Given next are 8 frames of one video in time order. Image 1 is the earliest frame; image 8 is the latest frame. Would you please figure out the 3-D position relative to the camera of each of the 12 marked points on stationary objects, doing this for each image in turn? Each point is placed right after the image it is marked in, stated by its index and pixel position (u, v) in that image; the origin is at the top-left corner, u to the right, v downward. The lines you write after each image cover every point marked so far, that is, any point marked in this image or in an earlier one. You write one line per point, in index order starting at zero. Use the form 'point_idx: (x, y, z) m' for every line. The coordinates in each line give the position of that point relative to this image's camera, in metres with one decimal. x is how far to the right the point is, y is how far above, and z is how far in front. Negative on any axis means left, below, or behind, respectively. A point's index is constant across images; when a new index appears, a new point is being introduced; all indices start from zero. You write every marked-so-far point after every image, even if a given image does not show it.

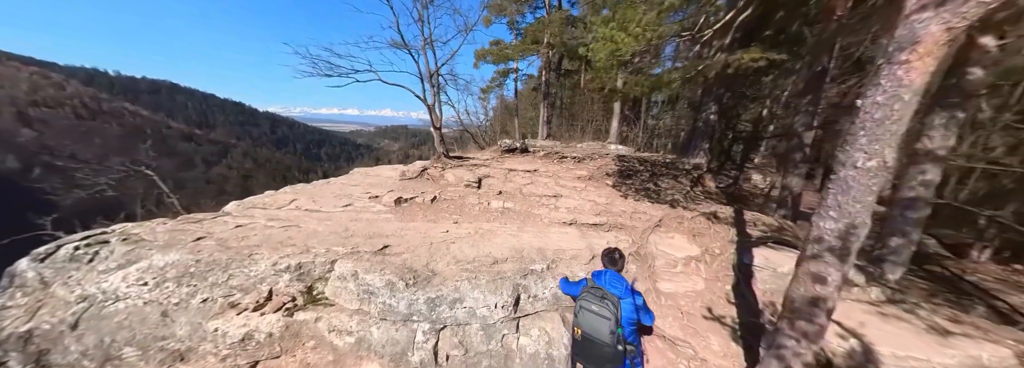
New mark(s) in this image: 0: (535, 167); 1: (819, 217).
0: (+0.6, +0.5, +6.4) m
1: (+1.6, -0.2, +1.2) m
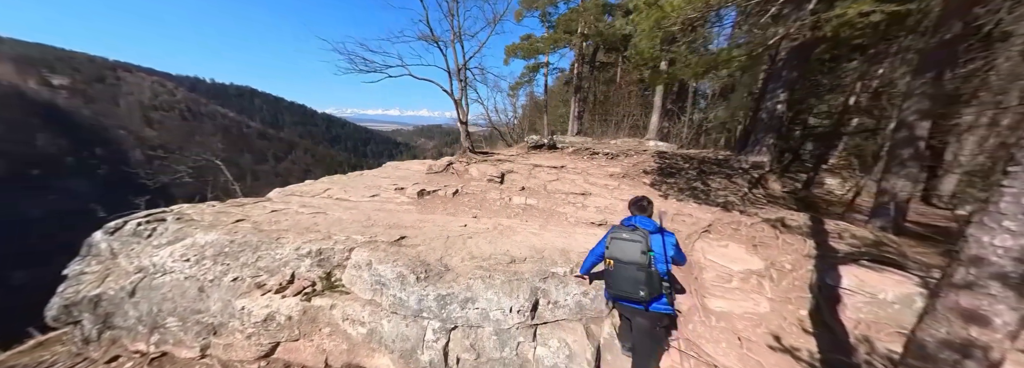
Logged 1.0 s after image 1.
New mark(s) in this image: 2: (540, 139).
0: (+1.3, +0.5, +6.1) m
1: (+1.6, -0.1, +0.8) m
2: (+1.1, +1.9, +9.5) m
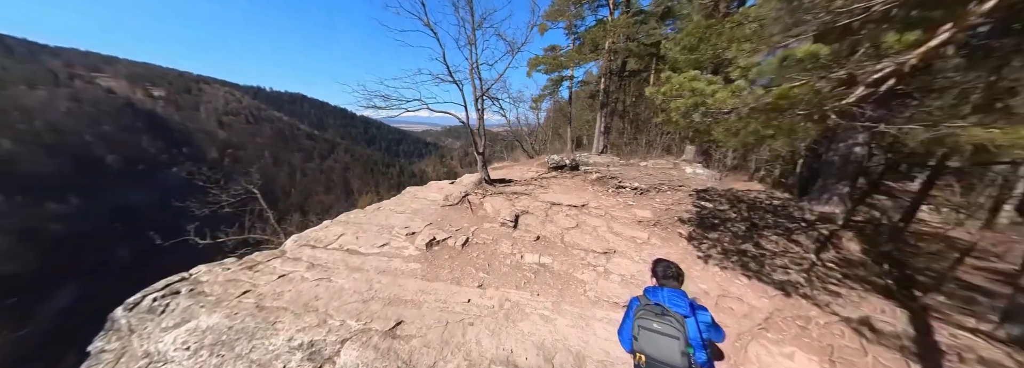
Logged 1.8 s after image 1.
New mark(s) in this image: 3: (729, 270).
0: (+1.7, -0.4, +5.6) m
1: (+1.5, -1.0, +0.3) m
2: (+1.9, +1.0, +9.0) m
3: (+3.0, -1.2, +3.2) m
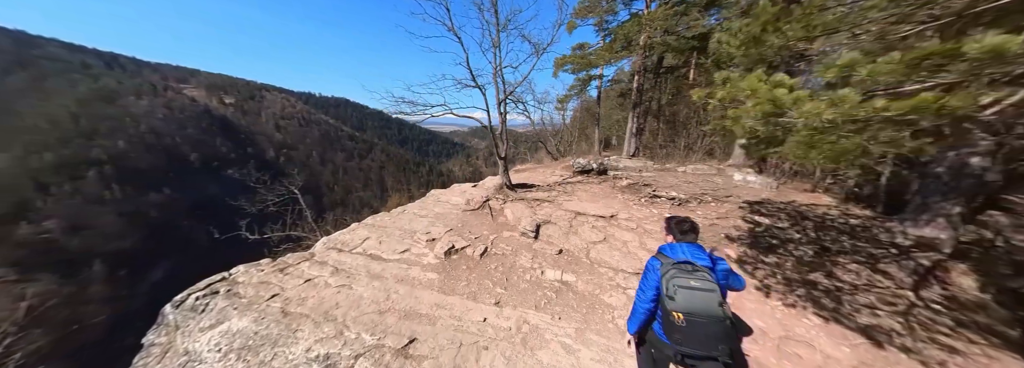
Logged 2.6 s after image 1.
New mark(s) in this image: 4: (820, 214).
0: (+2.2, -0.5, +5.2) m
1: (+1.4, -1.2, -0.1) m
2: (+2.7, +0.8, +8.5) m
3: (+3.2, -1.4, +2.7) m
4: (+5.5, -0.5, +4.2) m
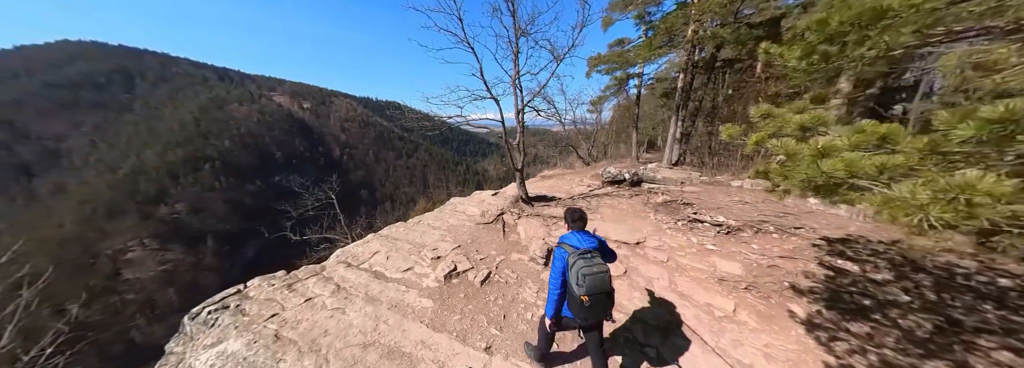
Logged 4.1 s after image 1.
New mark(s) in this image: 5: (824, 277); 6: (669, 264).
0: (+2.4, -0.9, +4.4) m
1: (+0.9, -1.6, -0.6) m
2: (+3.5, +0.4, +7.7) m
3: (+3.1, -1.8, +1.9) m
4: (+5.5, -1.0, +3.0) m
5: (+4.1, -1.2, +3.1) m
6: (+2.5, -1.2, +3.6) m
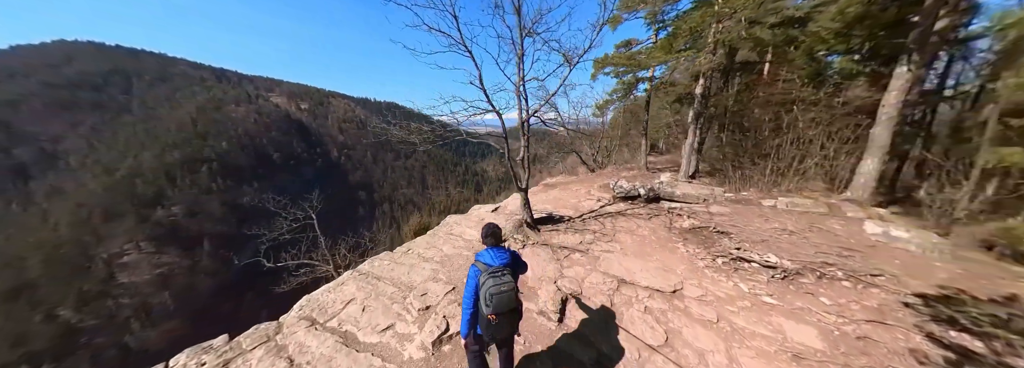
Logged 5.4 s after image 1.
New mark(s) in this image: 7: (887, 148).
0: (+2.5, -1.4, +3.6) m
1: (+1.0, -2.1, -1.4) m
2: (+3.5, -0.1, +6.9) m
3: (+3.2, -2.3, +1.1) m
4: (+5.6, -1.5, +2.2) m
5: (+4.1, -1.7, +2.3) m
6: (+2.6, -1.7, +2.8) m
7: (+8.3, +0.8, +5.2) m
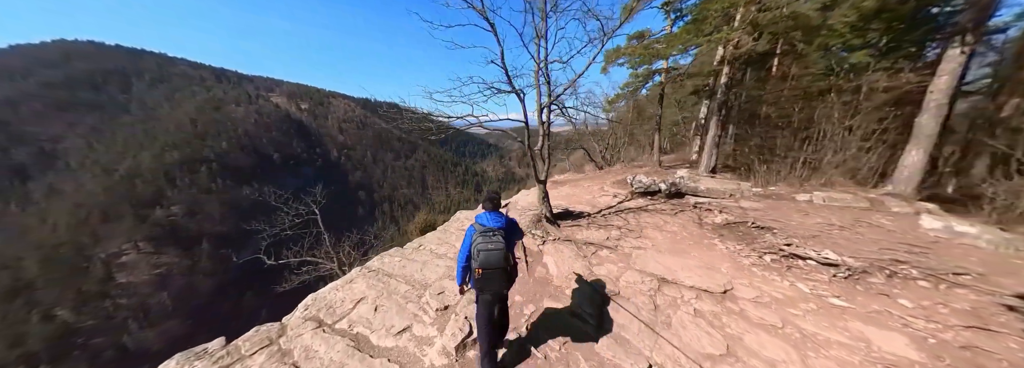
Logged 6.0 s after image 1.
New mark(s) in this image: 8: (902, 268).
0: (+2.9, -1.3, +3.3) m
1: (+1.4, -1.9, -1.8) m
2: (+3.9, 0.0, +6.5) m
3: (+3.5, -2.1, +0.7) m
4: (+6.0, -1.3, +1.9) m
5: (+4.5, -1.5, +1.9) m
6: (+3.0, -1.6, +2.4) m
7: (+8.7, +1.0, +4.8) m
8: (+4.9, -1.0, +3.0) m
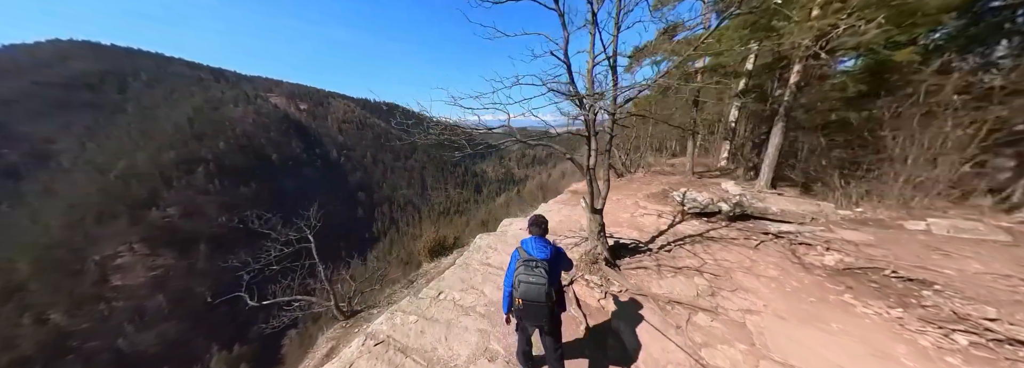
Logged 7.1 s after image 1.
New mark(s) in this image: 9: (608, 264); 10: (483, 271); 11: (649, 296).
0: (+3.6, -1.7, +2.1) m
1: (+2.1, -2.4, -2.9) m
2: (+4.7, -0.5, +5.4) m
3: (+4.3, -2.6, -0.4) m
4: (+6.8, -1.8, +0.7) m
5: (+5.3, -2.0, +0.8) m
6: (+3.7, -2.0, +1.3) m
7: (+9.4, +0.5, +3.7) m
8: (+5.7, -1.5, +1.9) m
9: (+1.6, -1.3, +3.8) m
10: (-0.6, -1.6, +4.2) m
11: (+1.9, -1.5, +3.2) m
